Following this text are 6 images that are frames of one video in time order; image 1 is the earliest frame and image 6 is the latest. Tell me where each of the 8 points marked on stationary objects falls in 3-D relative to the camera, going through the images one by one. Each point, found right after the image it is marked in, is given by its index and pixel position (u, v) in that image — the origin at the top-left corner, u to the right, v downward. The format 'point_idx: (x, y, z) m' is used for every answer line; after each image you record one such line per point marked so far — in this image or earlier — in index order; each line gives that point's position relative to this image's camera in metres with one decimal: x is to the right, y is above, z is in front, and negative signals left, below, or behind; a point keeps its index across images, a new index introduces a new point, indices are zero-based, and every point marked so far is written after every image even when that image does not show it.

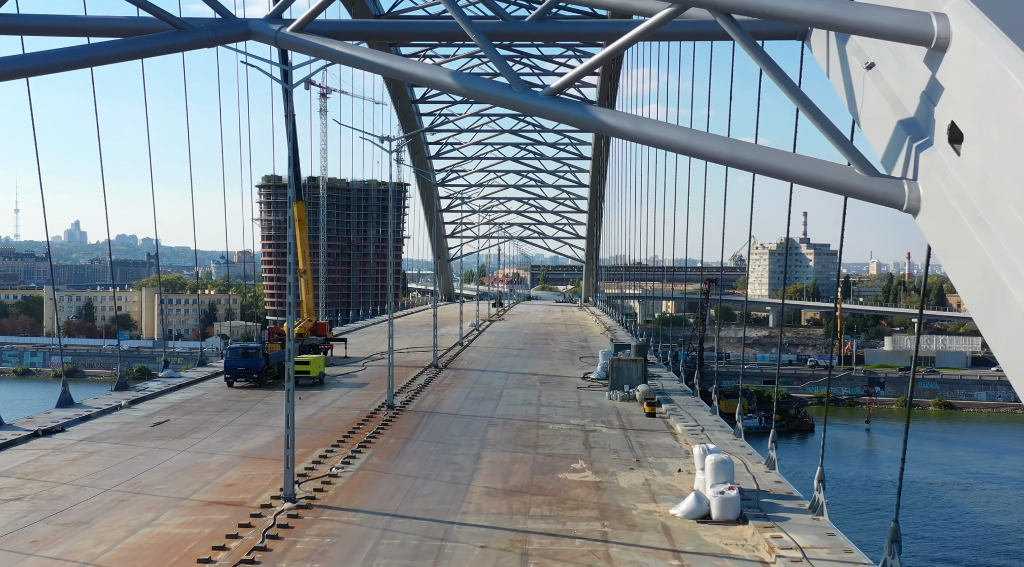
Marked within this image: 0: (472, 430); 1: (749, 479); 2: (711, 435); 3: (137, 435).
0: (-0.8, -3.0, +17.4) m
1: (+3.7, -3.1, +13.2) m
2: (+4.0, -3.0, +16.9) m
3: (-7.4, -3.0, +16.6) m
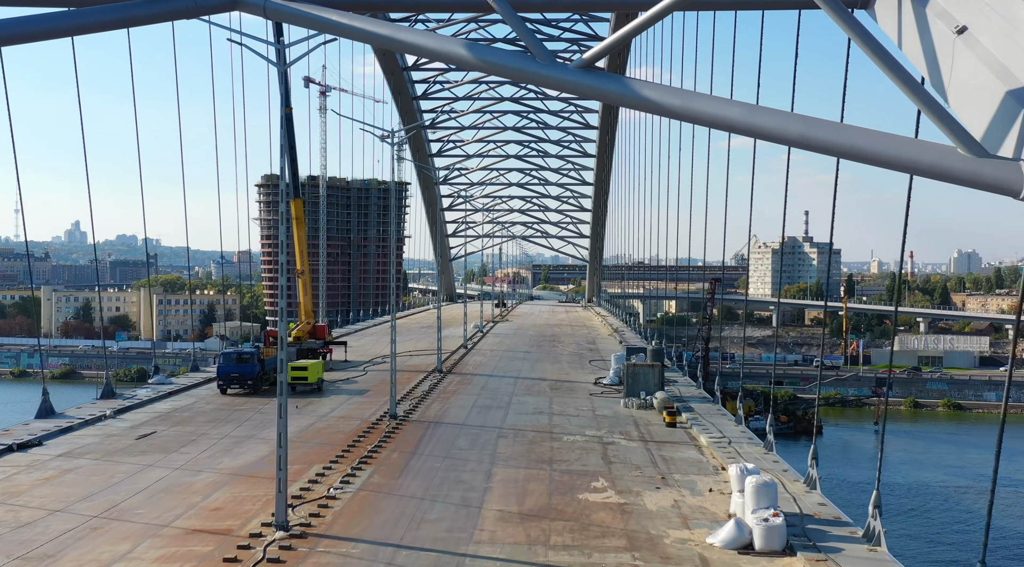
0: (-0.6, -3.1, +16.2) m
1: (+3.9, -3.1, +12.0) m
2: (+4.2, -3.0, +15.6) m
3: (-7.1, -3.0, +15.4) m
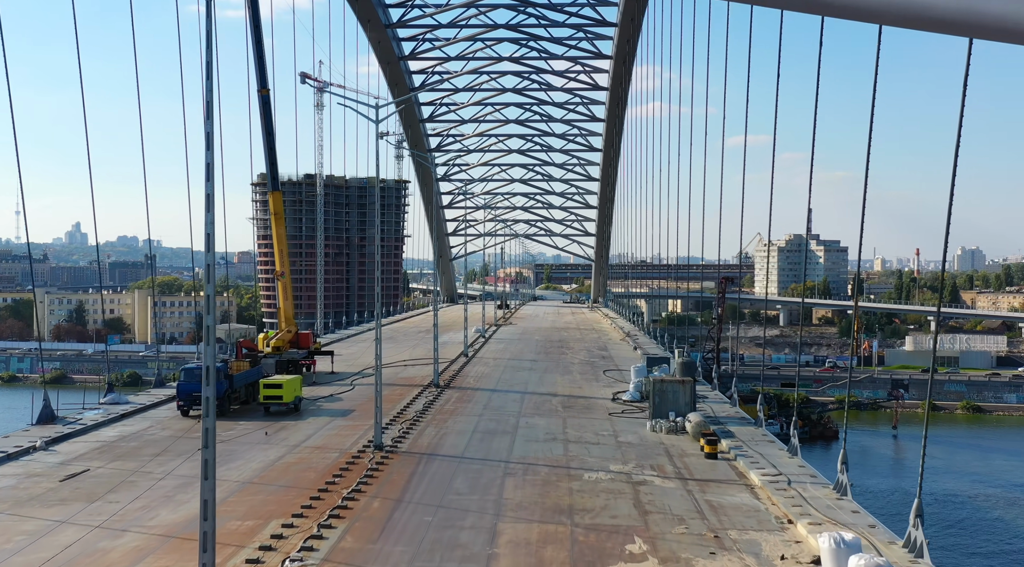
0: (-0.4, -3.1, +13.2) m
1: (+4.1, -3.1, +9.0) m
2: (+4.4, -3.1, +12.6) m
3: (-7.0, -3.1, +12.4) m
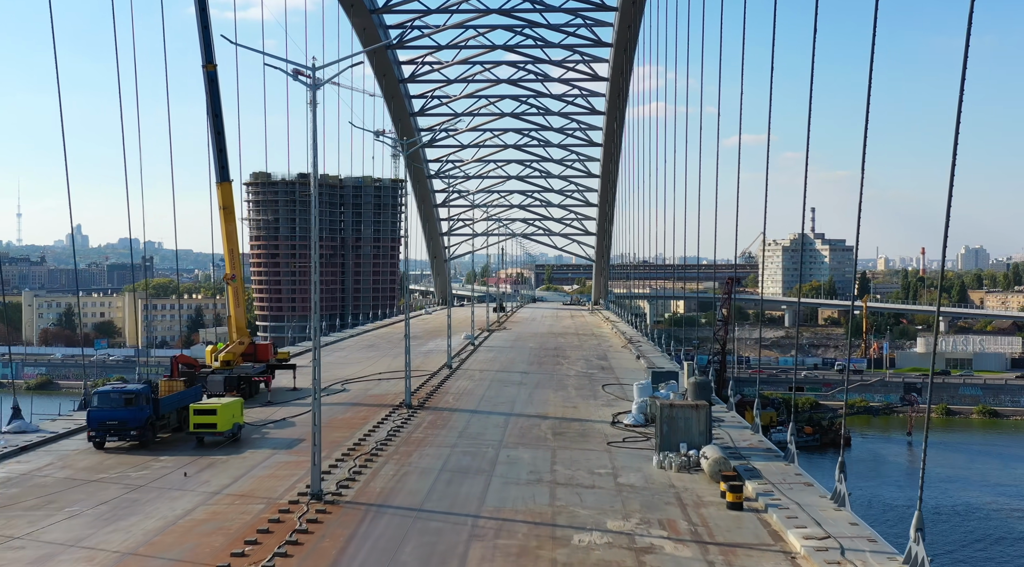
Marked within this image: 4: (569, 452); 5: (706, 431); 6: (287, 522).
0: (-0.8, -3.2, +10.1) m
1: (+3.7, -3.2, +5.8) m
2: (+3.9, -3.2, +9.5) m
3: (-7.4, -3.2, +9.3) m
4: (+1.1, -3.1, +15.6) m
5: (+3.4, -2.6, +14.9) m
6: (-3.0, -3.2, +11.2) m
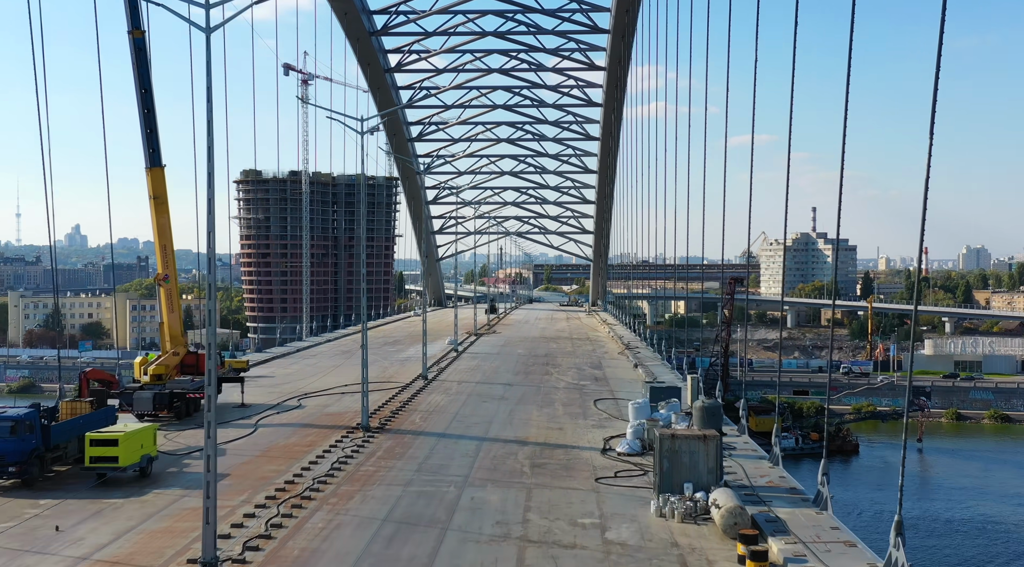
0: (-1.3, -3.2, +7.2) m
1: (+3.2, -3.2, +3.0) m
2: (+3.4, -3.2, +6.6) m
3: (-7.9, -3.3, +6.4) m
4: (+0.6, -3.1, +12.7) m
5: (+2.9, -2.6, +12.1) m
6: (-3.5, -3.2, +8.4) m
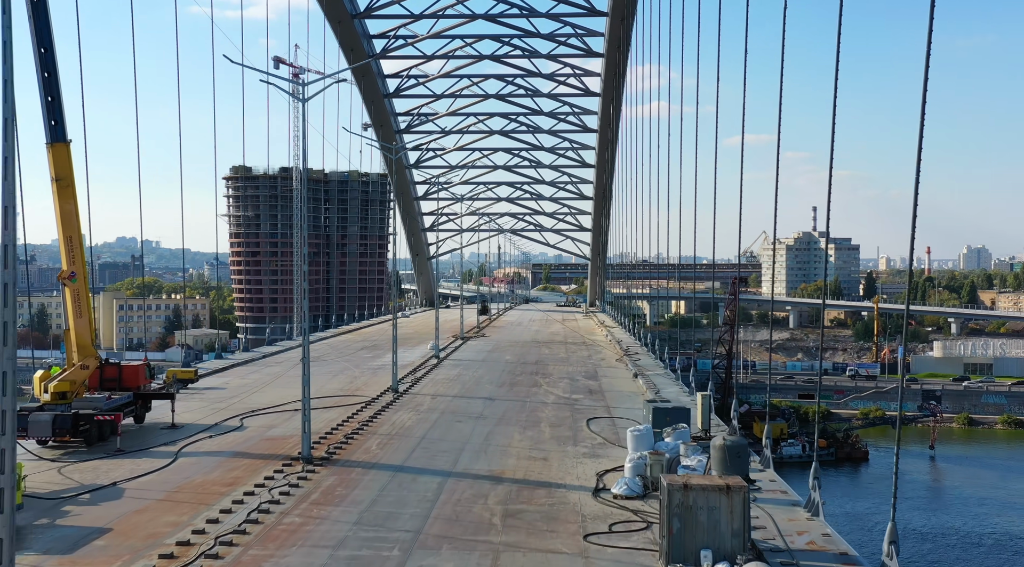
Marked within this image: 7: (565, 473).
0: (-1.8, -3.2, +4.2) m
1: (+2.7, -3.2, 0.0) m
2: (+3.0, -3.2, +3.6) m
3: (-8.3, -3.2, +3.4) m
4: (+0.1, -3.1, +9.7) m
5: (+2.5, -2.6, +9.1) m
6: (-3.9, -3.2, +5.4) m
7: (+0.9, -3.0, +13.6) m
